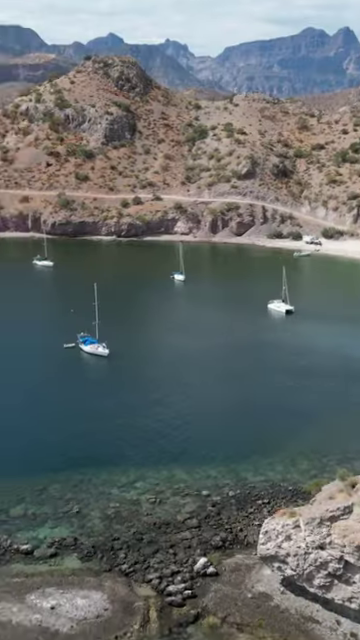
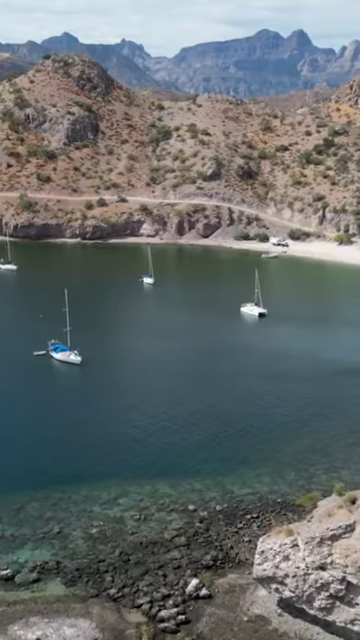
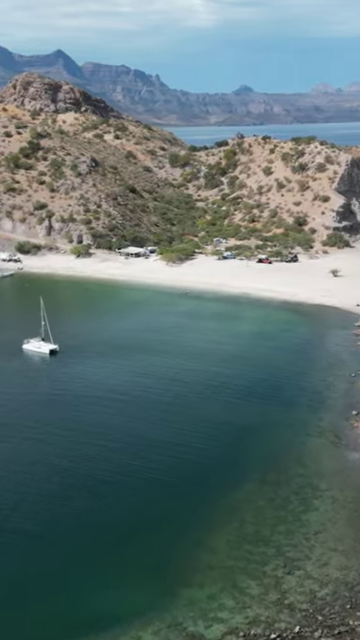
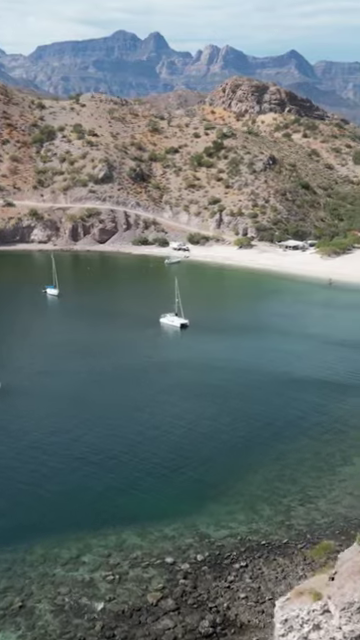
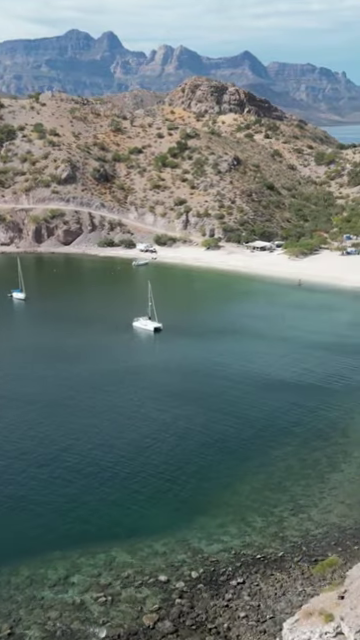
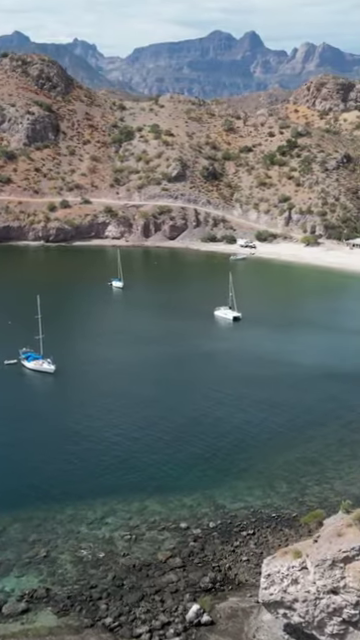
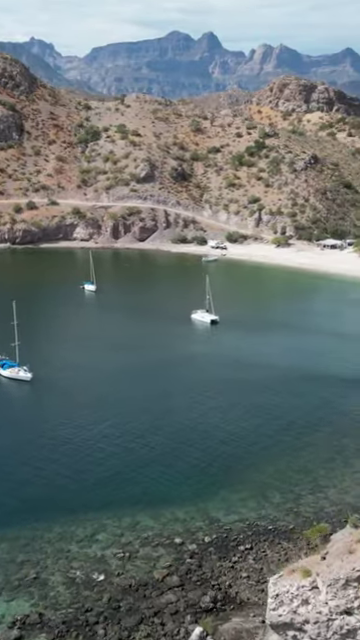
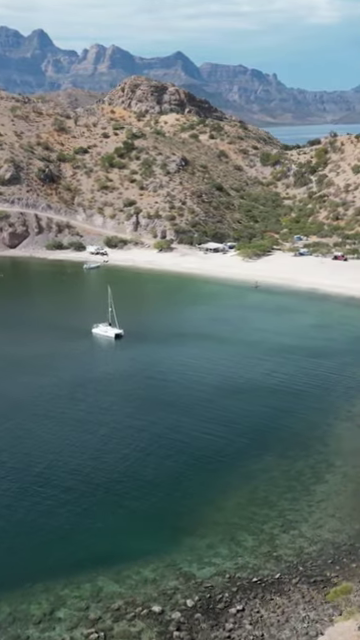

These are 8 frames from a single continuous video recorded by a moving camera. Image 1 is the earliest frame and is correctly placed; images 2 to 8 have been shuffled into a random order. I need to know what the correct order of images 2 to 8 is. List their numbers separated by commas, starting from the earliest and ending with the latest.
2, 6, 7, 4, 5, 8, 3
